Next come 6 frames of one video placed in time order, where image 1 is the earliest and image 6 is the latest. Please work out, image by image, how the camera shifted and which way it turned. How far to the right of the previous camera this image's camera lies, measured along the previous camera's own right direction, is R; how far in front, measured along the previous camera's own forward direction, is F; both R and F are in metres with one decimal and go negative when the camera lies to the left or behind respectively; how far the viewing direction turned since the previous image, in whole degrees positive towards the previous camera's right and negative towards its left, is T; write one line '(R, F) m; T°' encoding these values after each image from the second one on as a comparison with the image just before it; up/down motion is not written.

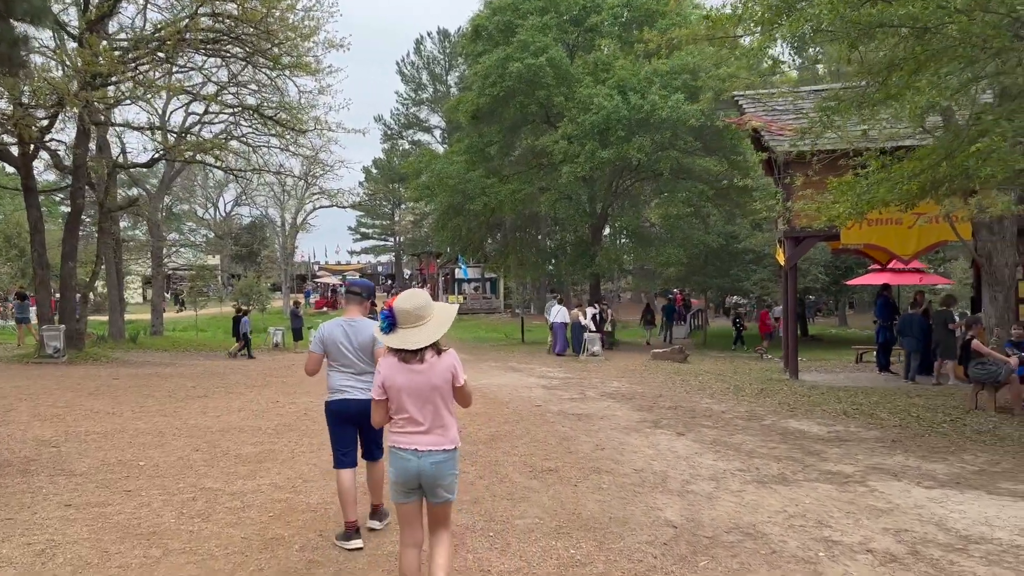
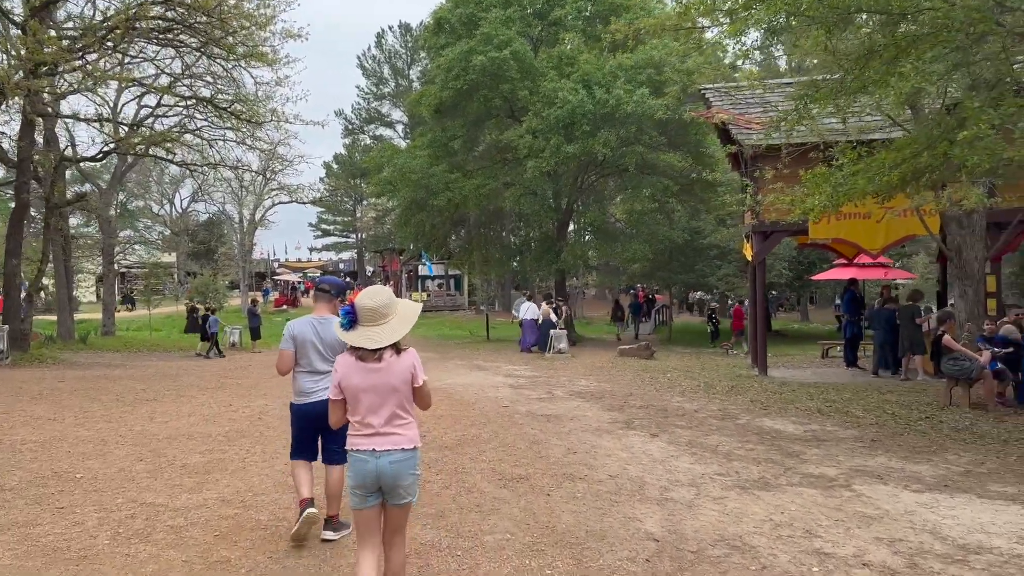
(0.0, +0.4) m; +3°
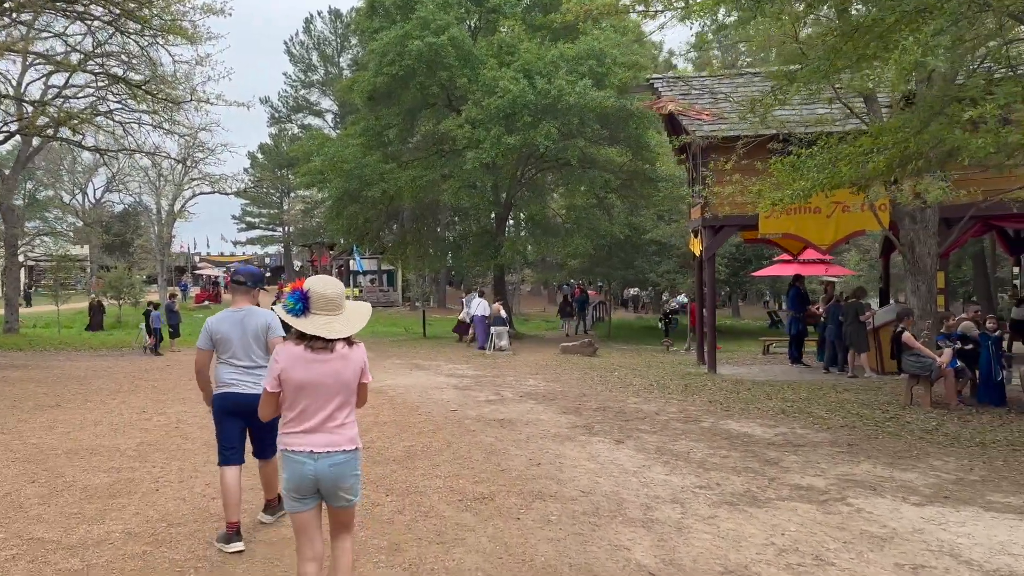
(-0.2, +0.7) m; +5°
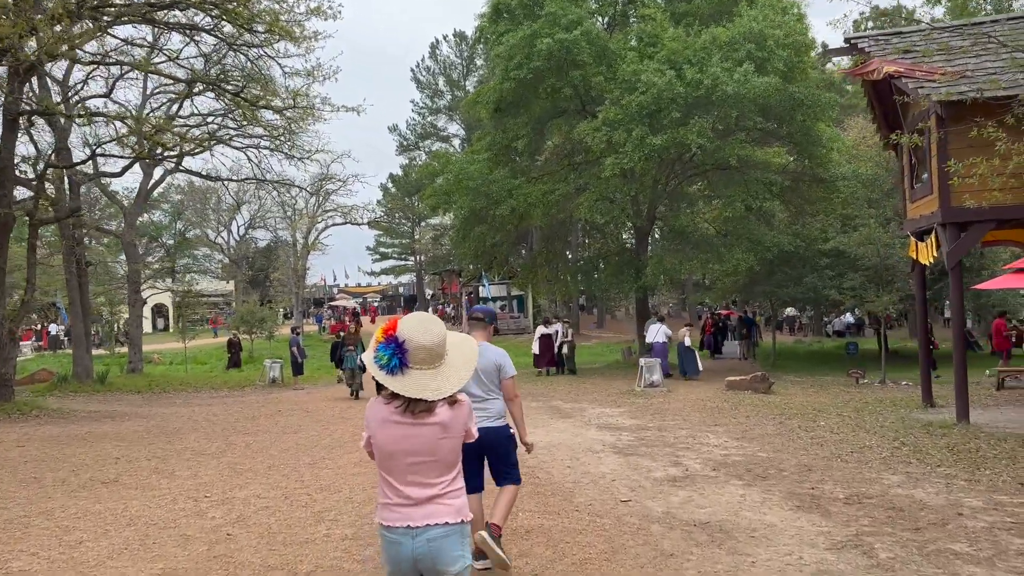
(-0.5, +2.8) m; -9°
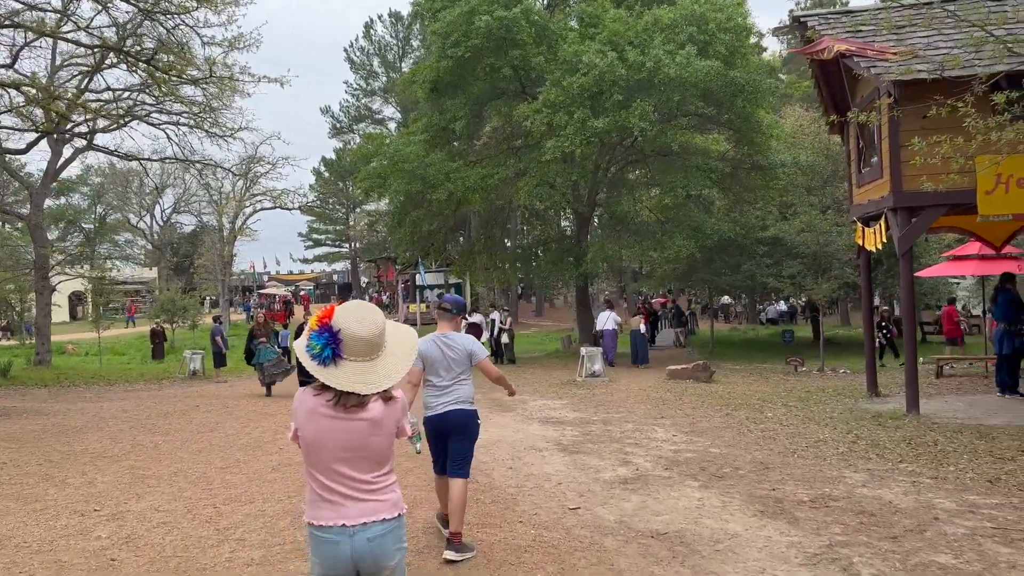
(0.0, +0.7) m; +5°
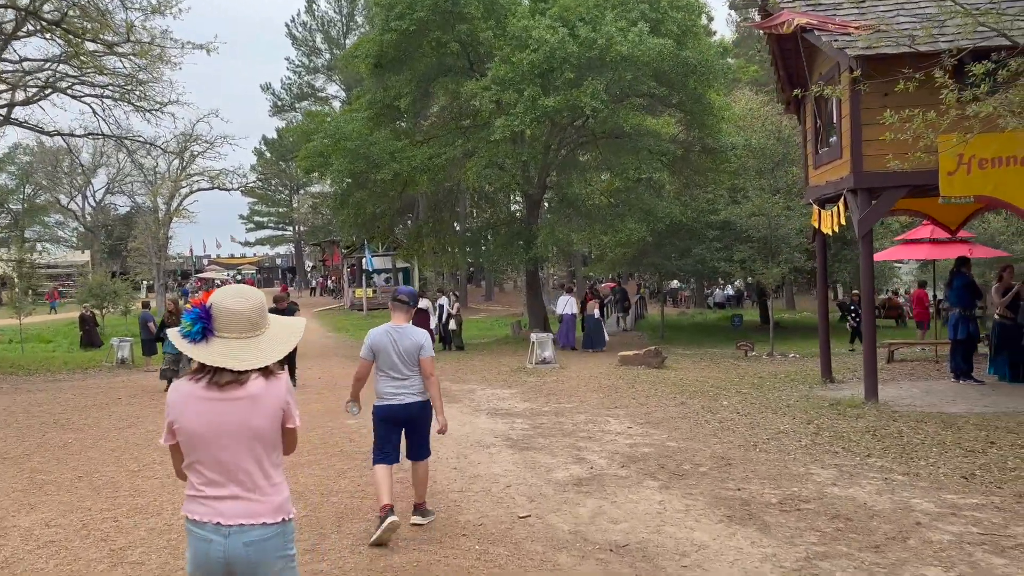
(0.0, +0.6) m; +4°
